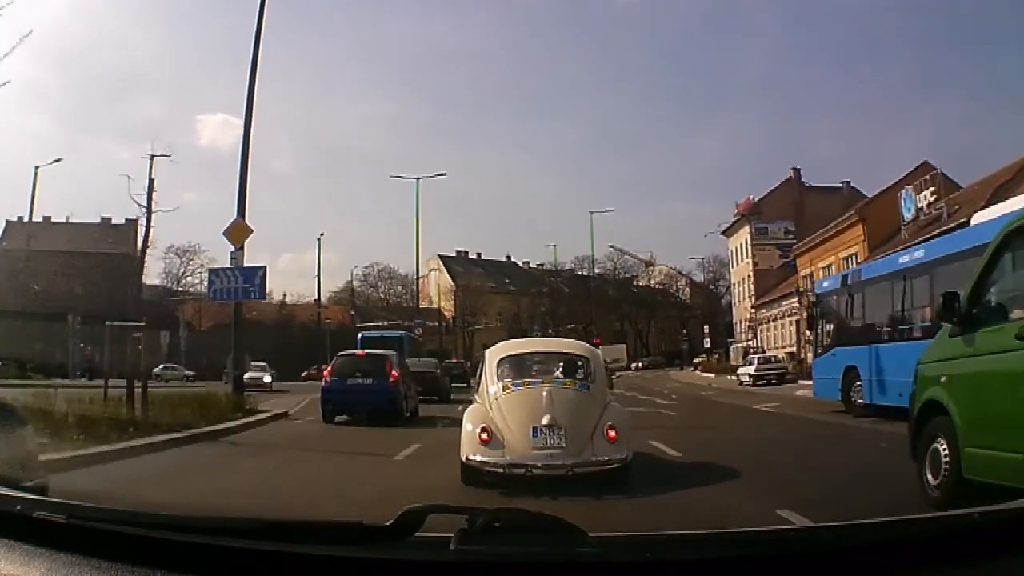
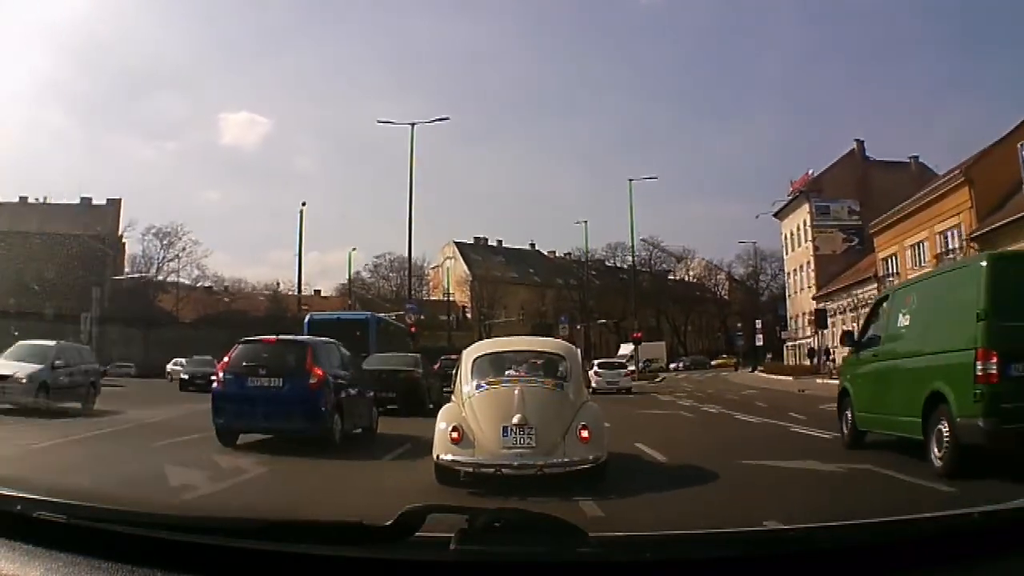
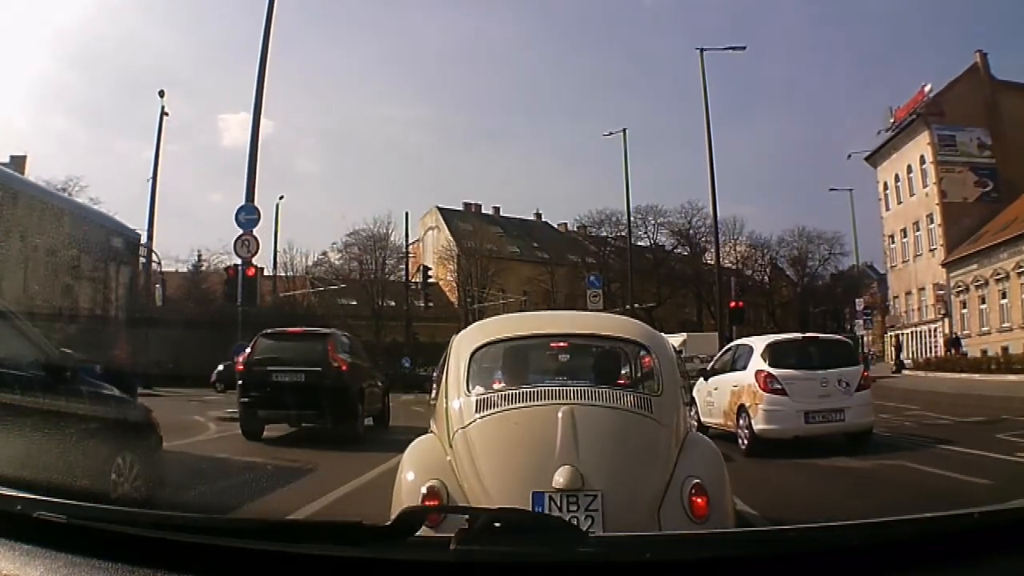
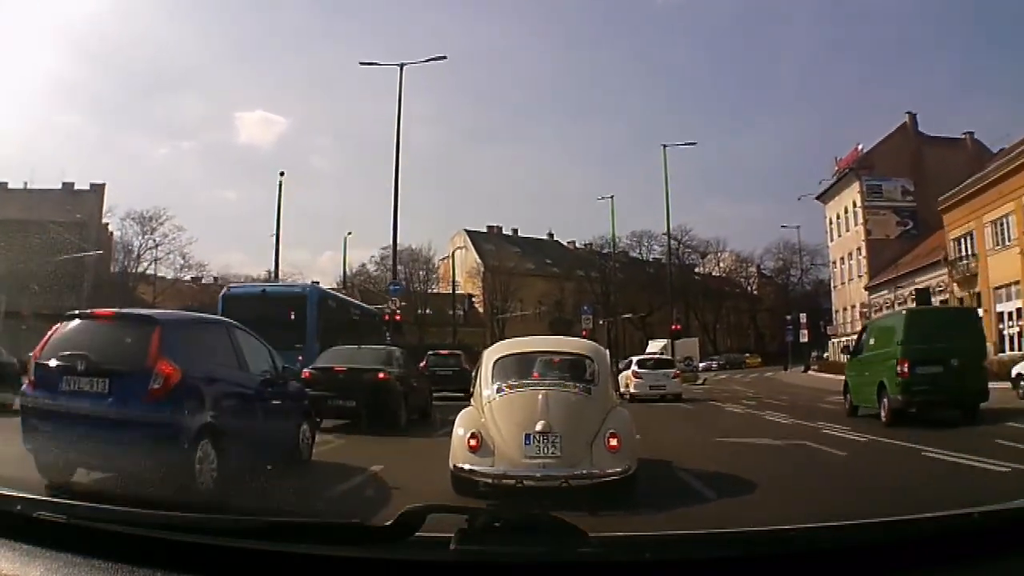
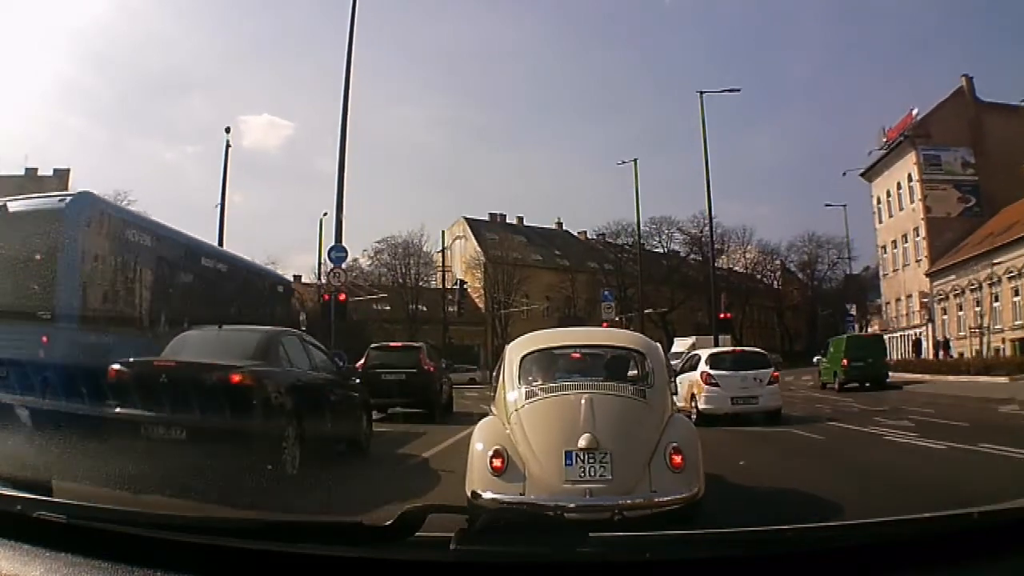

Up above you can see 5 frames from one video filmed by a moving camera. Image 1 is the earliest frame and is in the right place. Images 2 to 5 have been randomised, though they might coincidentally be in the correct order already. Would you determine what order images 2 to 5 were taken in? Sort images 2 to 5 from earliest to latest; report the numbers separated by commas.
2, 4, 5, 3
